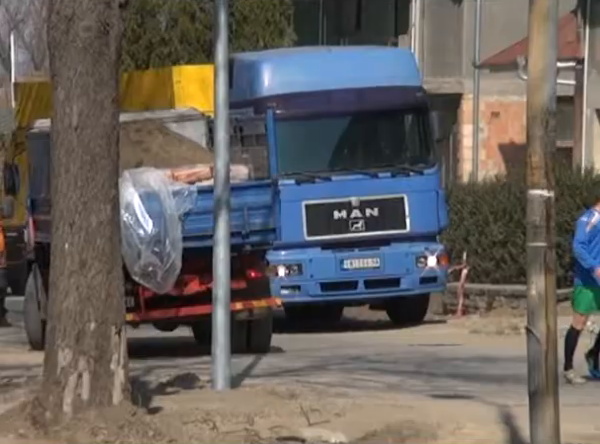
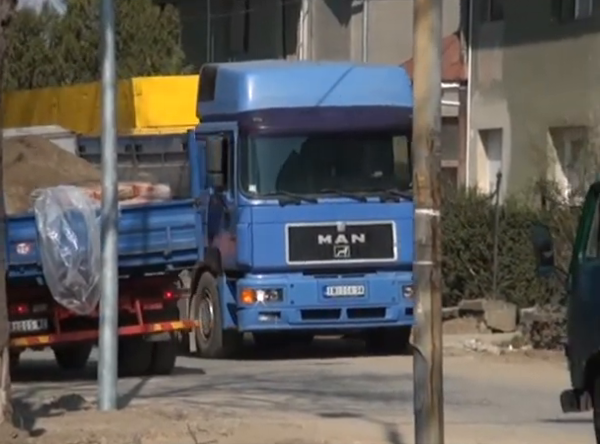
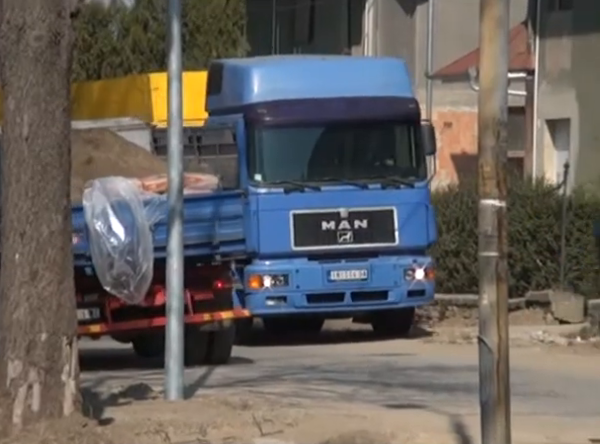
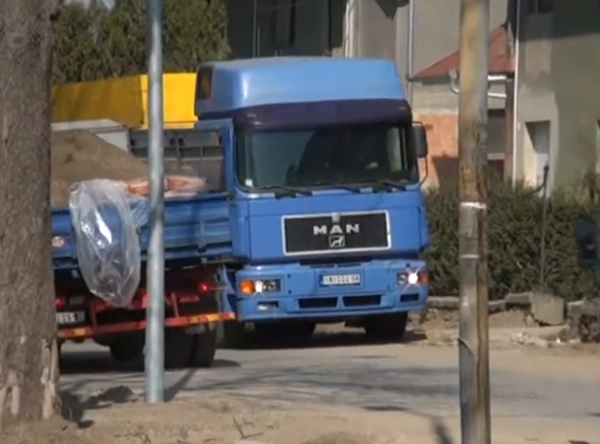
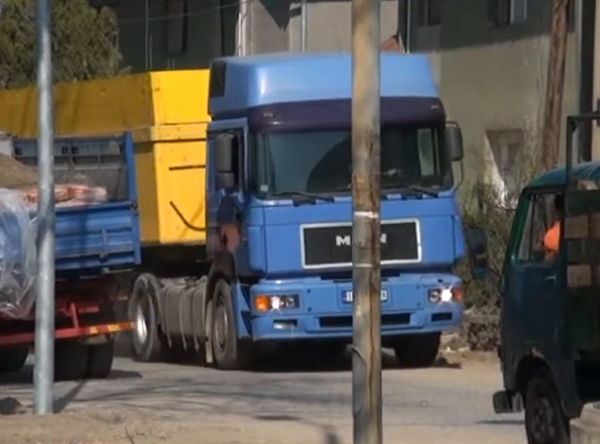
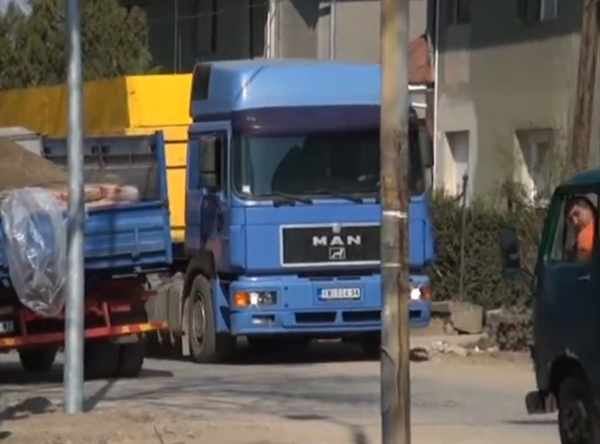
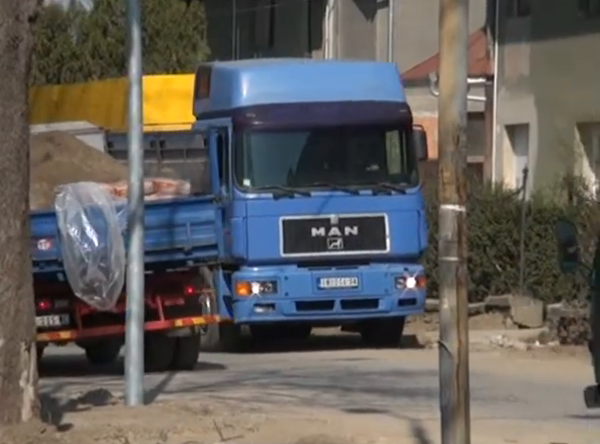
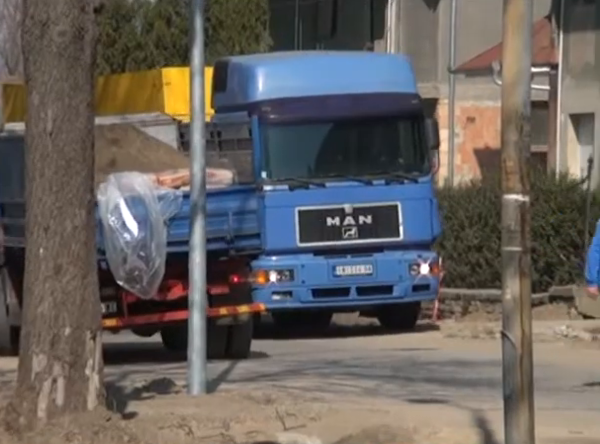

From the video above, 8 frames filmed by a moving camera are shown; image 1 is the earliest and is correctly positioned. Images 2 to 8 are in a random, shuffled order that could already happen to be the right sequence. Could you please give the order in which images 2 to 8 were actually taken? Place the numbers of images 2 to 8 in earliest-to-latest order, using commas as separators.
8, 3, 4, 7, 2, 6, 5
